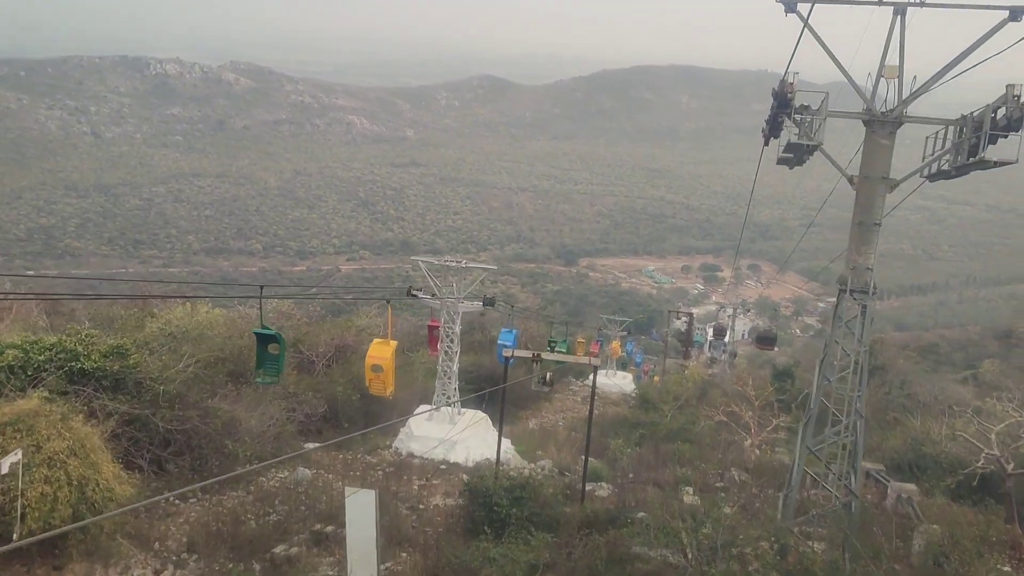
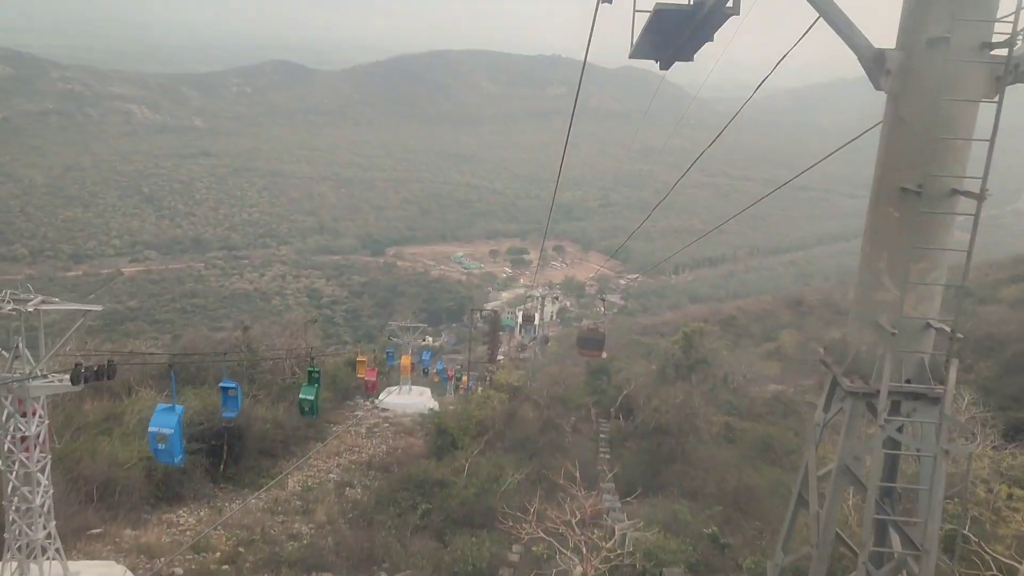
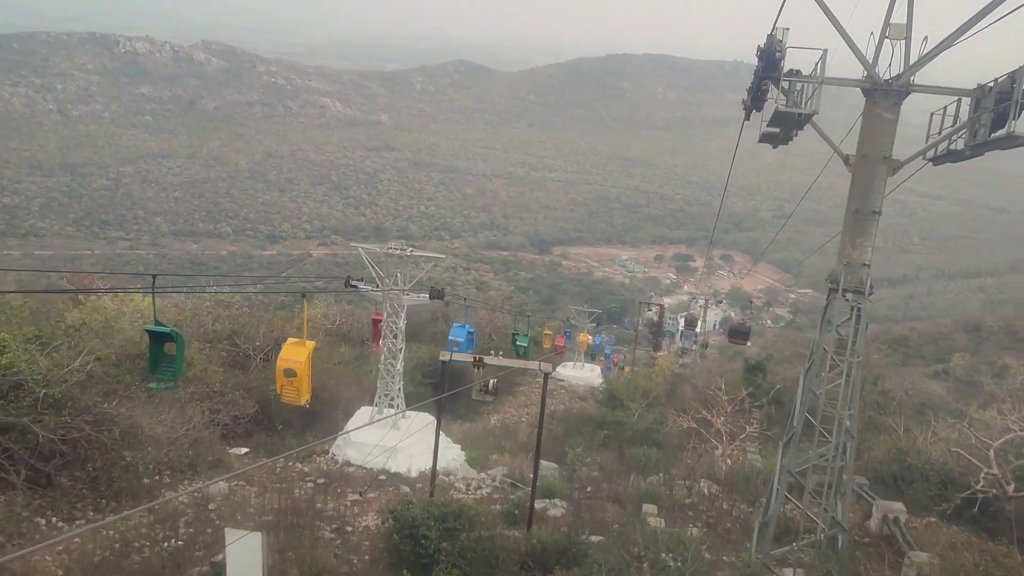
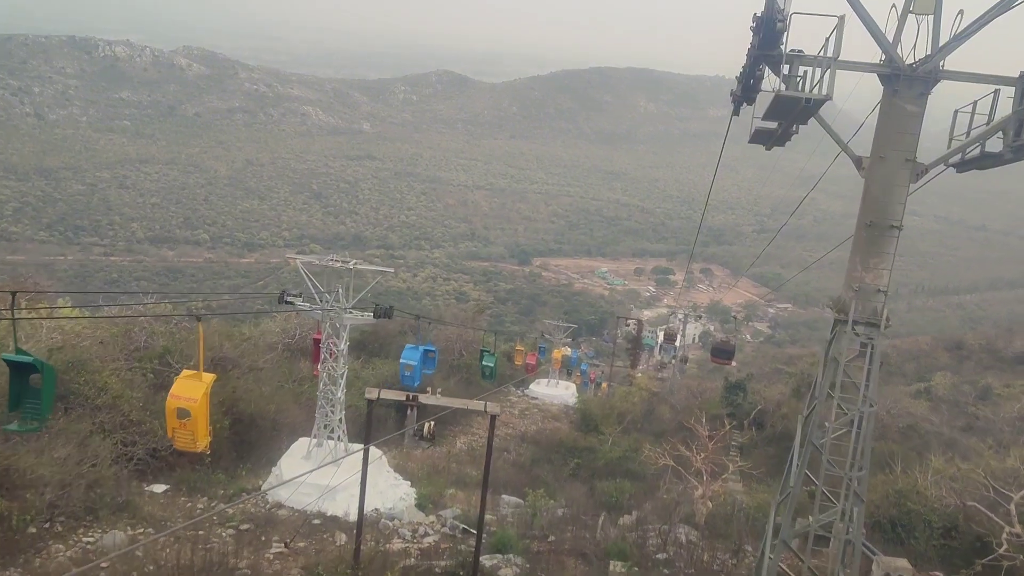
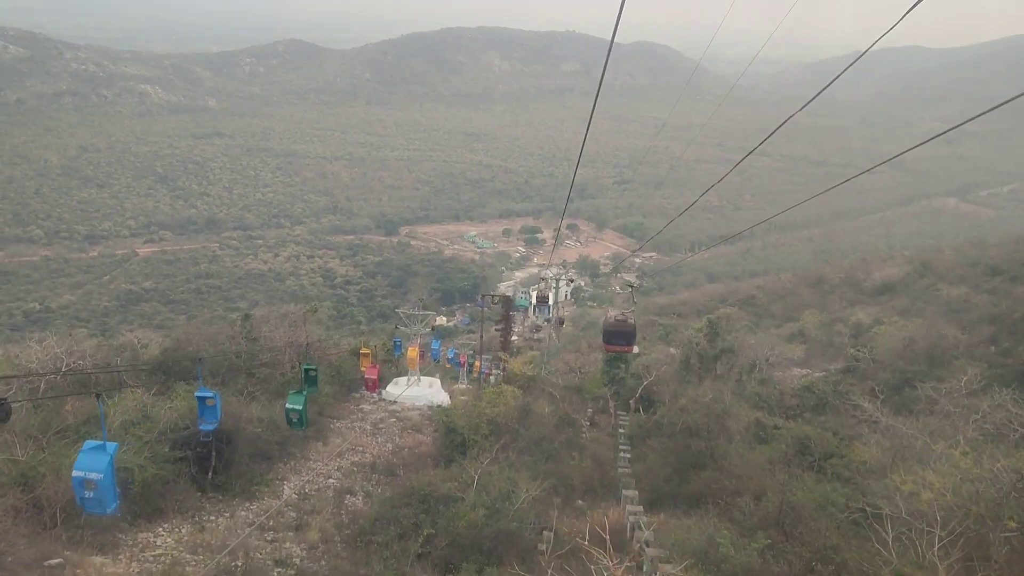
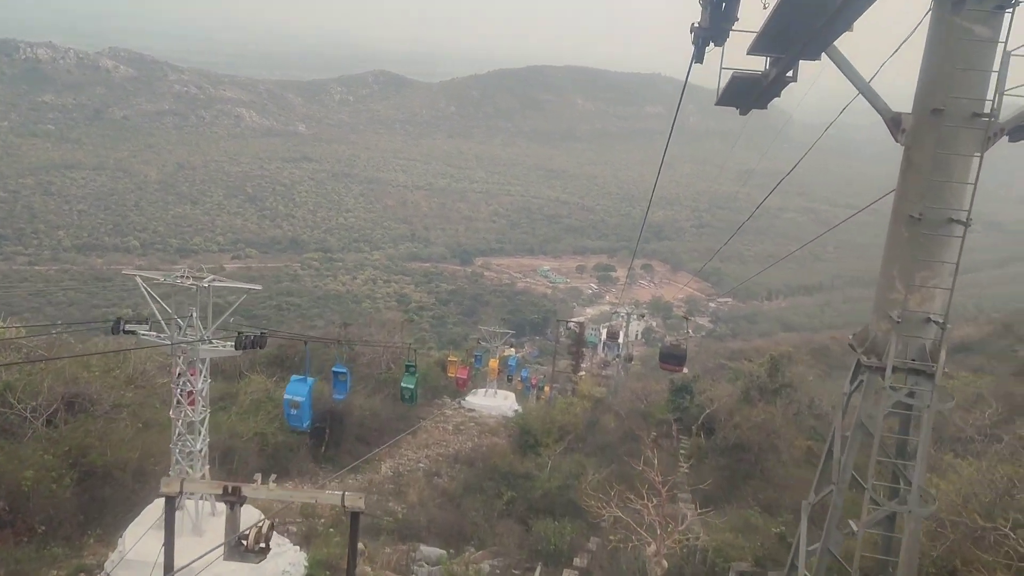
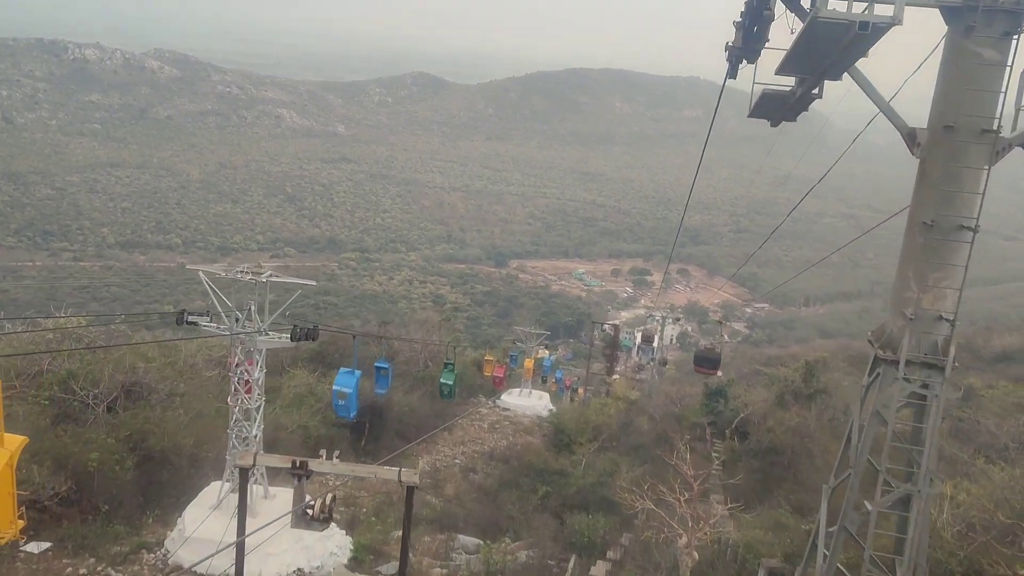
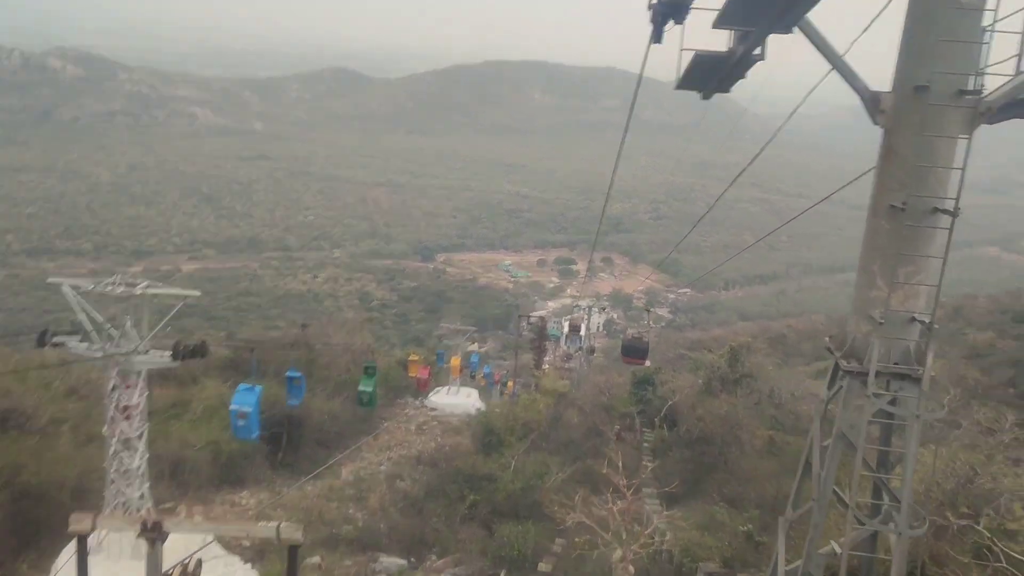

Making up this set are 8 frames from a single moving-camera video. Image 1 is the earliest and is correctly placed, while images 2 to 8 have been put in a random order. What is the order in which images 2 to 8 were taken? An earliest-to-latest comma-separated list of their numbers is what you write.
3, 4, 7, 6, 8, 2, 5
